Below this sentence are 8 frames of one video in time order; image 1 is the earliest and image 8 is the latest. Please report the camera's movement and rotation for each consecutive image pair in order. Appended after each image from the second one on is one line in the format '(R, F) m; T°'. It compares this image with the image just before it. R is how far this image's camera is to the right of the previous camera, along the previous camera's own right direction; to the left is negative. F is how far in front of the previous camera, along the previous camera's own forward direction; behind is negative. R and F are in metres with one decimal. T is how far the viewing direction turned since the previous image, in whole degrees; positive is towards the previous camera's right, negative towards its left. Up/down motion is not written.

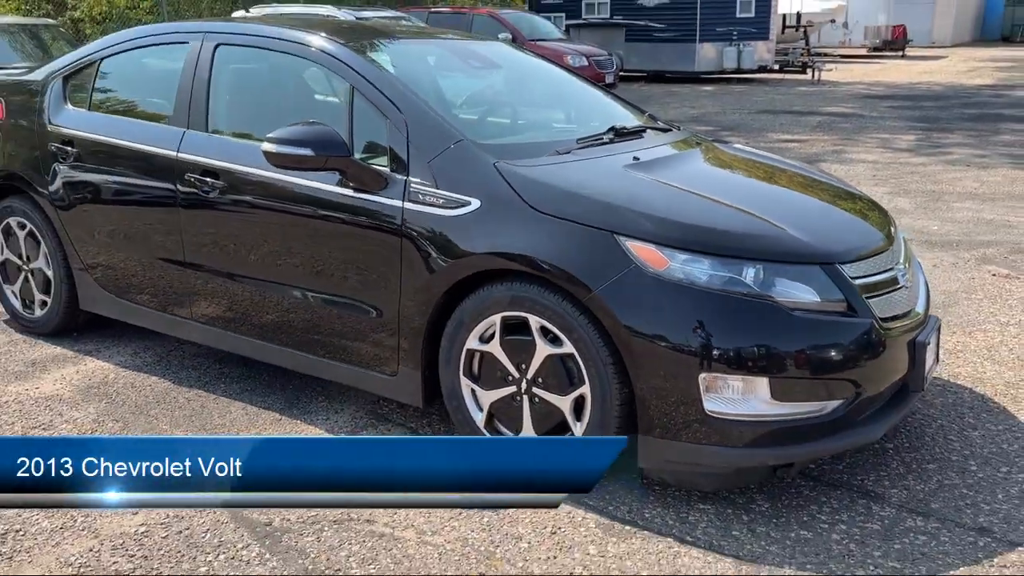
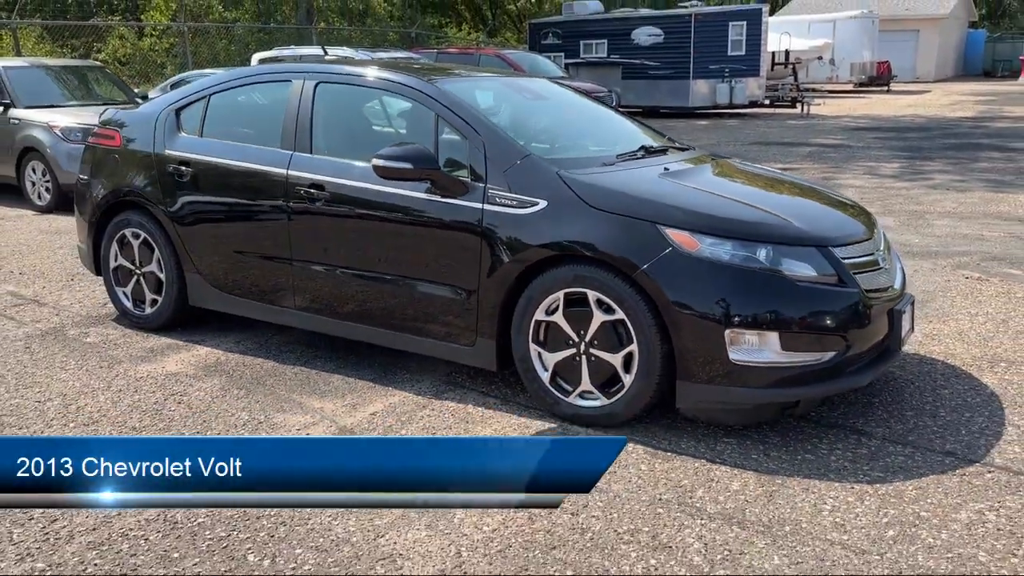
(-0.3, -0.8) m; 0°
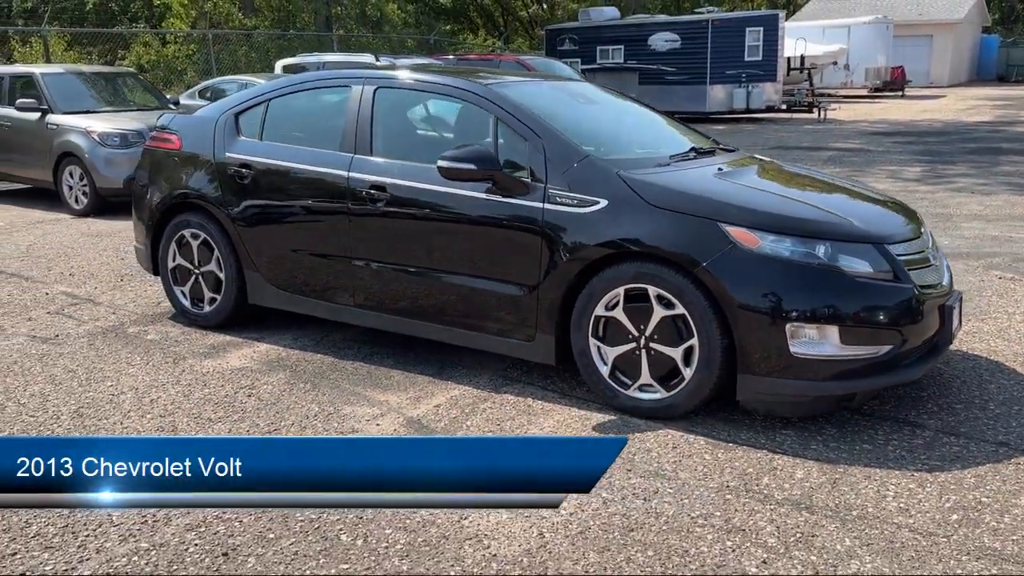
(-0.3, -0.1) m; -1°
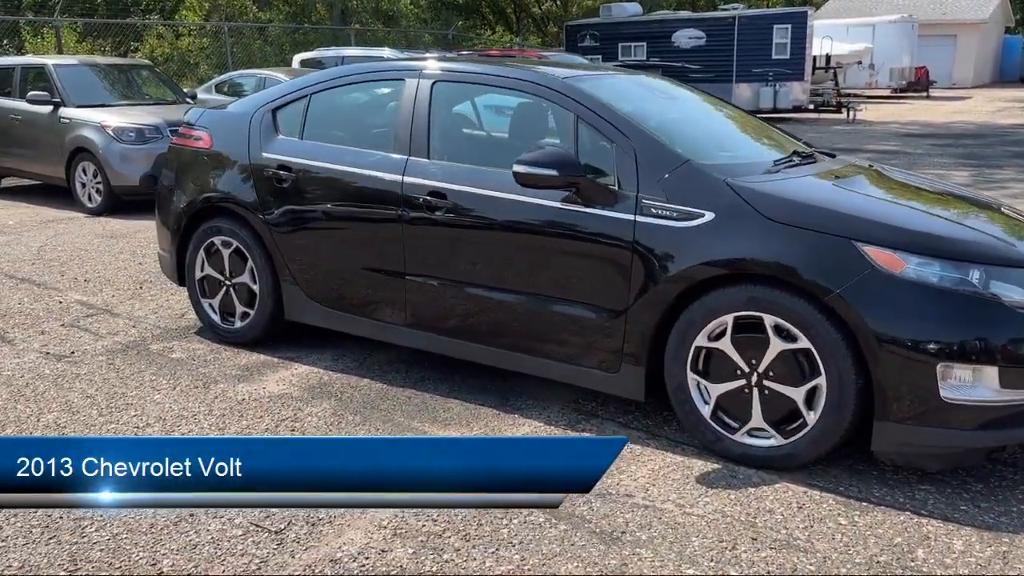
(-0.4, +0.6) m; 0°
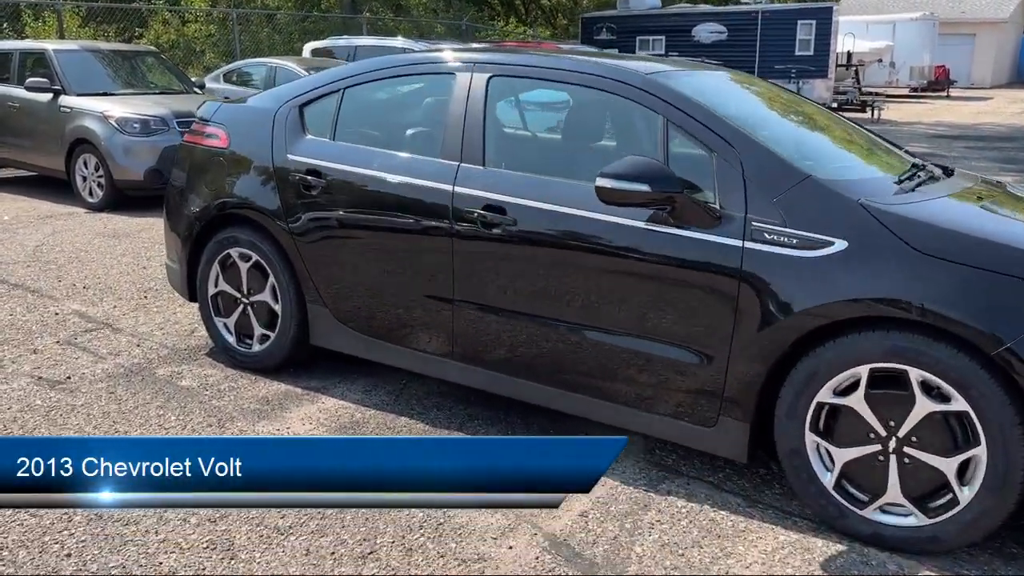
(-0.3, +0.6) m; 0°
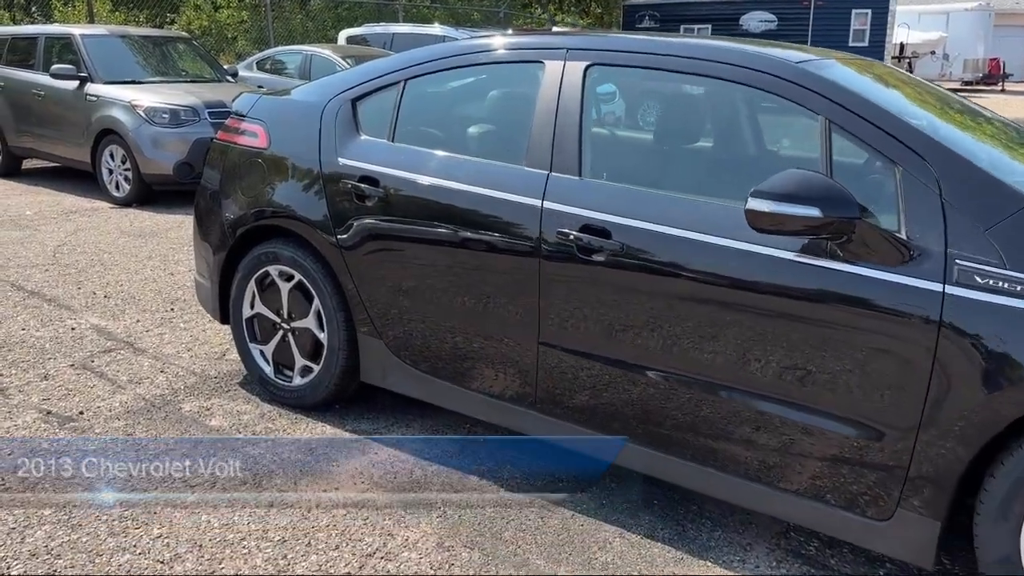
(-0.3, +0.7) m; -2°
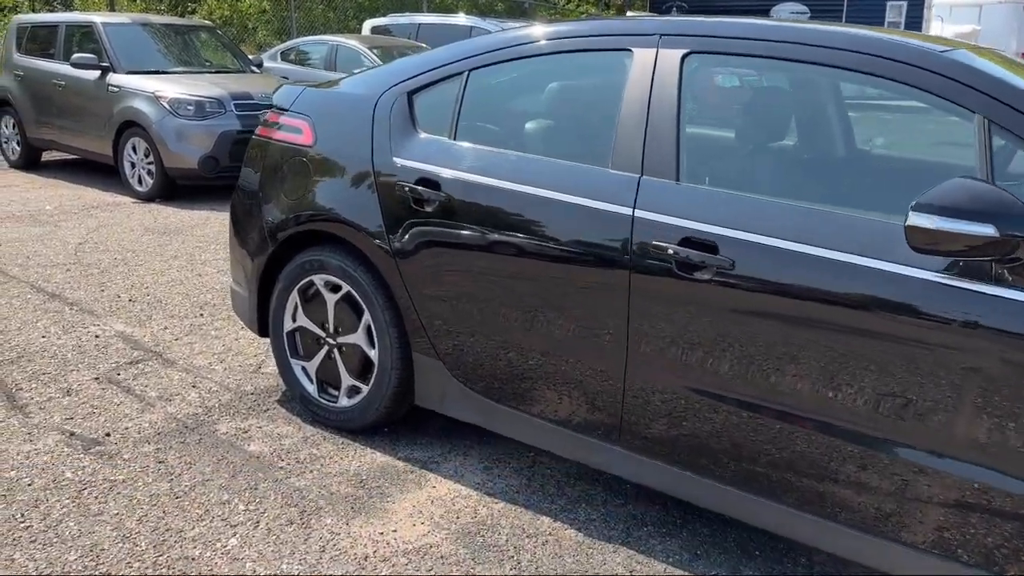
(-0.2, +0.4) m; -1°
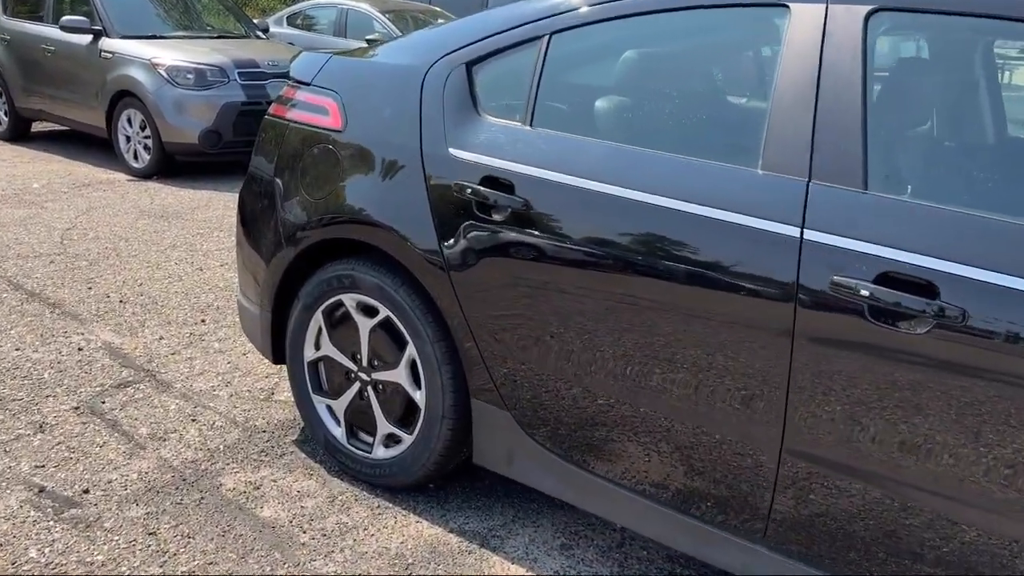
(-0.3, +0.7) m; 0°
